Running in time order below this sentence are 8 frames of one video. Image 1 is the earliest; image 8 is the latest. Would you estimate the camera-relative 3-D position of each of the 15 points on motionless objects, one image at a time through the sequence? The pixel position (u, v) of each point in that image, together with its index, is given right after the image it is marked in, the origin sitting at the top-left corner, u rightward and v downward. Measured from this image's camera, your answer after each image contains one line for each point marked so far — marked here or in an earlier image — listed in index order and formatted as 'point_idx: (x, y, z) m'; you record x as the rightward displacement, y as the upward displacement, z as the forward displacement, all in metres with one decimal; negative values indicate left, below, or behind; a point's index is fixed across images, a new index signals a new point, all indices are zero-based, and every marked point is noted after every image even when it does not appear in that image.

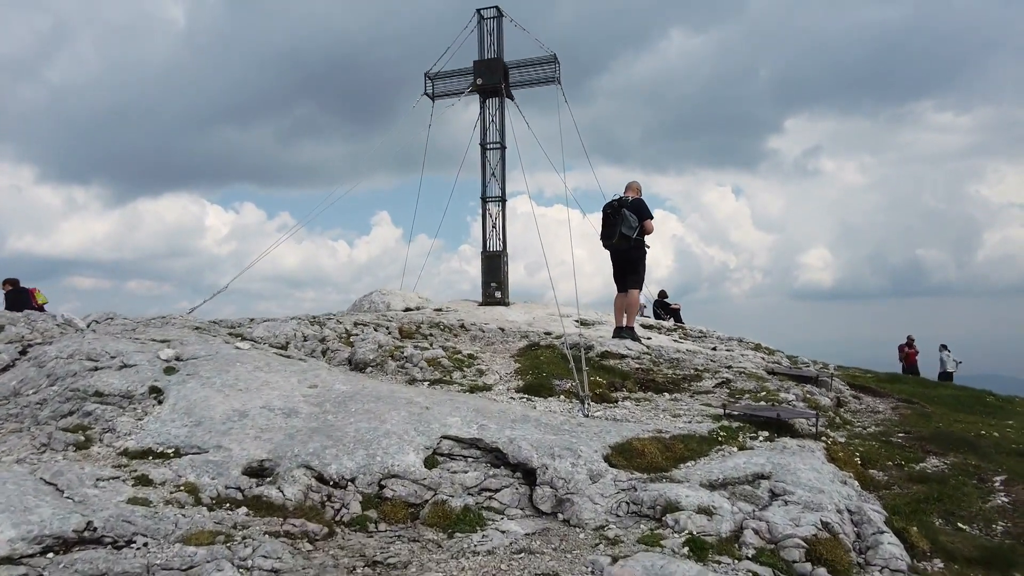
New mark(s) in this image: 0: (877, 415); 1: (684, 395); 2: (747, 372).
0: (+6.2, -2.2, +11.0) m
1: (+2.8, -1.8, +10.5) m
2: (+4.5, -1.6, +12.4) m
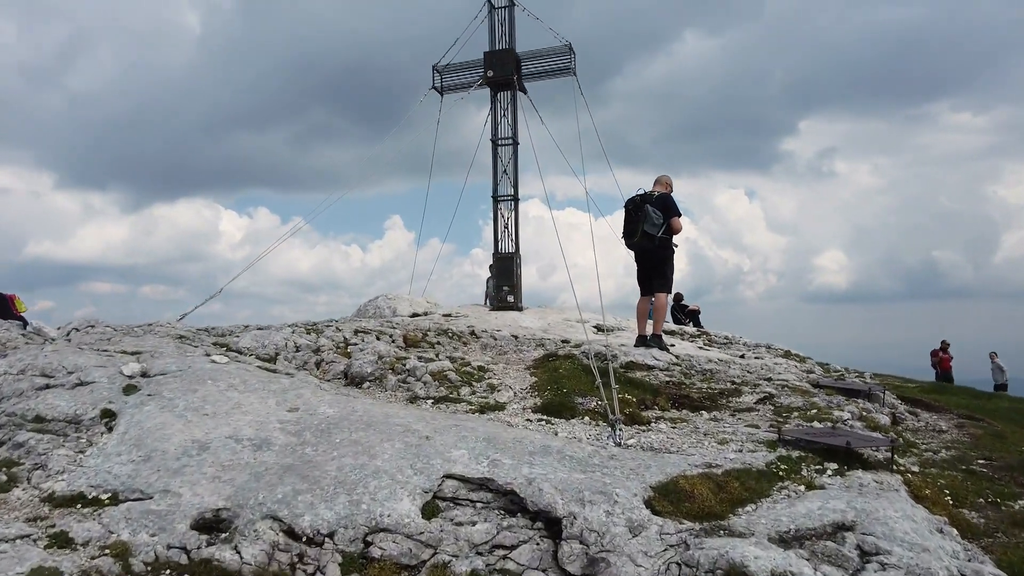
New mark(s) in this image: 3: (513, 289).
0: (+6.4, -2.2, +9.6) m
1: (+3.0, -1.8, +9.2) m
2: (+4.8, -1.7, +11.1) m
3: (0.0, 0.0, +19.9) m
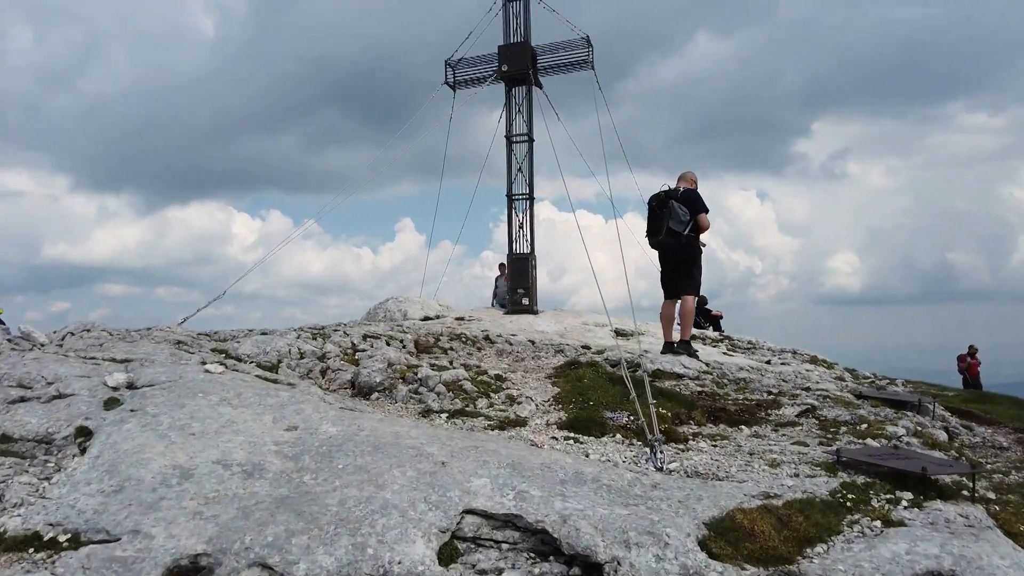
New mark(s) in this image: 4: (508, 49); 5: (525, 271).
0: (+6.7, -2.2, +8.8) m
1: (+3.3, -1.8, +8.4) m
2: (+5.1, -1.7, +10.3) m
3: (+0.5, -0.1, +19.2) m
4: (-0.1, +7.3, +19.6) m
5: (+0.4, +0.5, +19.4) m
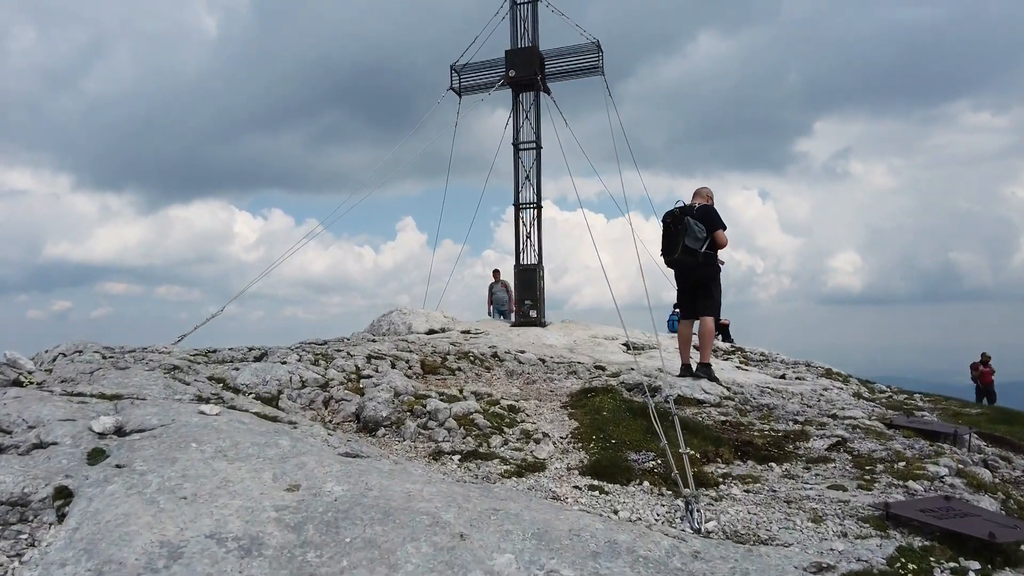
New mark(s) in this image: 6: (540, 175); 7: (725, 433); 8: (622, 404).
0: (+6.9, -2.6, +8.2) m
1: (+3.5, -2.2, +7.9) m
2: (+5.3, -2.1, +9.8) m
3: (+0.7, -0.4, +18.7) m
4: (+0.1, +6.9, +19.1) m
5: (+0.6, +0.2, +18.8) m
6: (+0.9, +3.5, +19.7) m
7: (+2.9, -2.0, +8.9) m
8: (+1.6, -1.7, +9.2) m
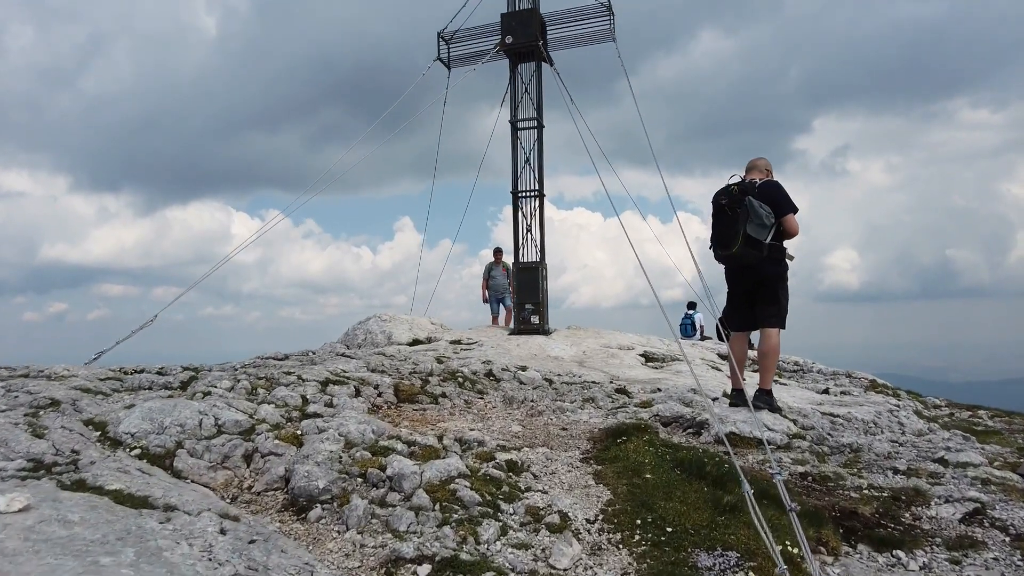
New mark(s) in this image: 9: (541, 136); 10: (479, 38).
0: (+6.9, -2.6, +5.6) m
1: (+3.5, -2.2, +5.3) m
2: (+5.3, -2.1, +7.1) m
3: (+0.6, -0.5, +16.0) m
4: (0.0, +6.9, +16.4) m
5: (+0.5, +0.1, +16.2) m
6: (+0.8, +3.4, +17.1) m
7: (+2.9, -2.0, +6.3) m
8: (+1.6, -1.7, +6.6) m
9: (+0.8, +4.0, +17.1) m
10: (-0.9, +6.7, +17.2) m
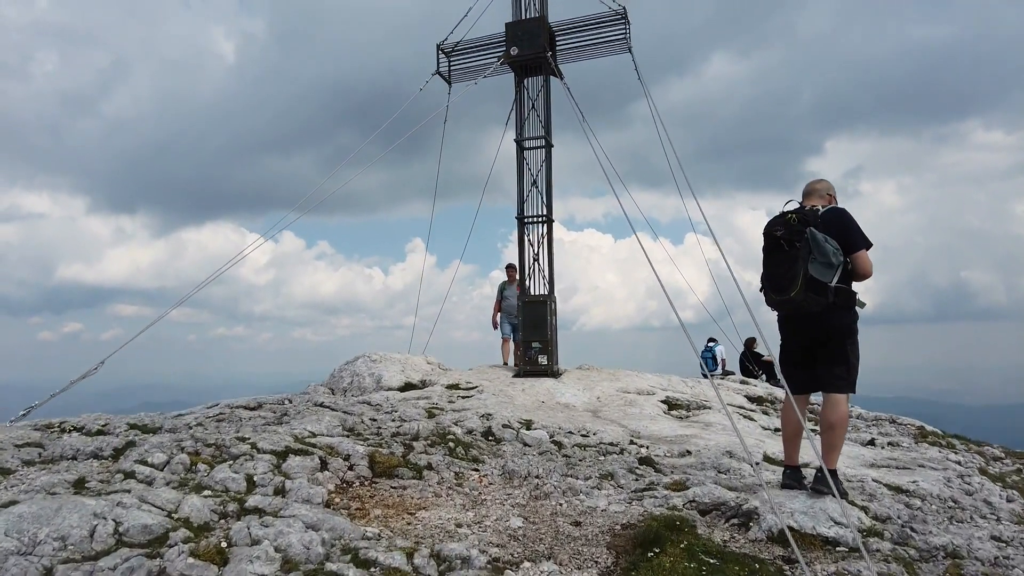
0: (+6.9, -3.1, +3.8) m
1: (+3.4, -2.7, +3.5) m
2: (+5.2, -2.6, +5.3) m
3: (+0.8, -1.3, +14.3) m
4: (+0.2, +6.1, +15.0) m
5: (+0.7, -0.7, +14.5) m
6: (+0.9, +2.6, +15.5) m
7: (+2.9, -2.5, +4.5) m
8: (+1.5, -2.2, +4.8) m
9: (+0.9, +3.2, +15.6) m
10: (-0.7, +5.8, +15.8) m
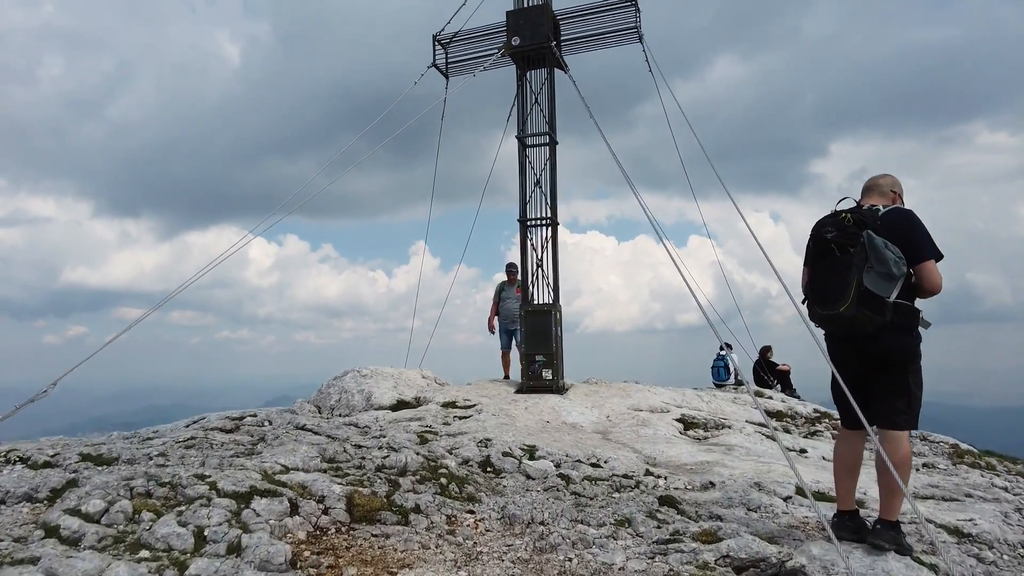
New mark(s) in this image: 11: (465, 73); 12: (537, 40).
0: (+6.8, -3.2, +2.6) m
1: (+3.4, -2.8, +2.4) m
2: (+5.2, -2.7, +4.2) m
3: (+0.8, -1.5, +13.2) m
4: (+0.2, +5.9, +13.9) m
5: (+0.7, -0.9, +13.4) m
6: (+1.0, +2.4, +14.4) m
7: (+2.9, -2.7, +3.4) m
8: (+1.5, -2.4, +3.7) m
9: (+1.0, +3.0, +14.5) m
10: (-0.7, +5.6, +14.7) m
11: (-1.0, +4.9, +14.8) m
12: (+0.6, +5.3, +13.8) m
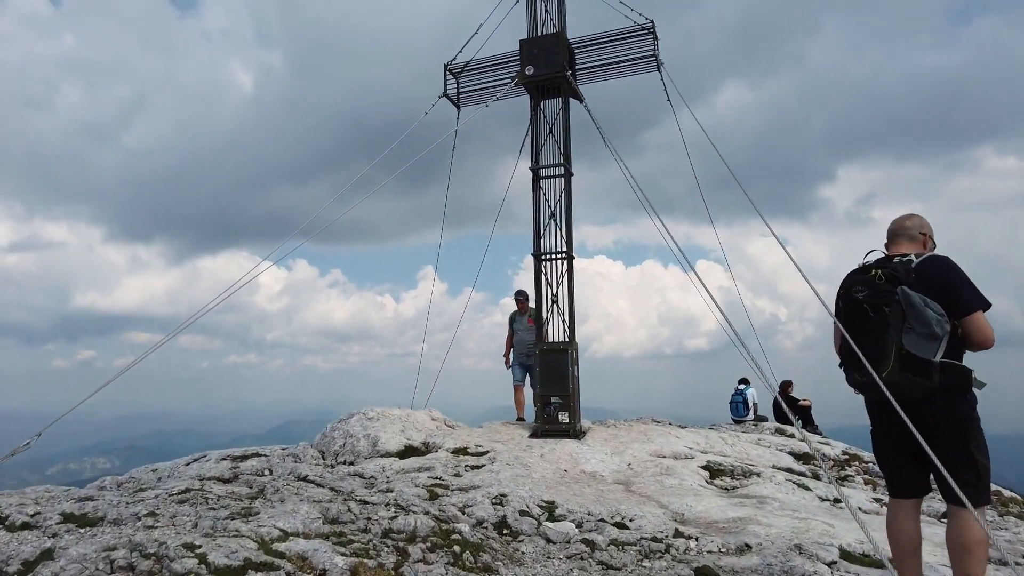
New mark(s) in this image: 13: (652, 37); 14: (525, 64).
0: (+7.0, -3.6, +1.8) m
1: (+3.5, -3.1, +1.6) m
2: (+5.4, -3.1, +3.4) m
3: (+1.1, -2.2, +12.5) m
4: (+0.5, +5.1, +13.6) m
5: (+1.0, -1.6, +12.8) m
6: (+1.3, +1.6, +13.9) m
7: (+3.0, -3.0, +2.6) m
8: (+1.7, -2.7, +3.0) m
9: (+1.3, +2.2, +14.0) m
10: (-0.4, +4.8, +14.3) m
11: (-0.7, +4.1, +14.4) m
12: (+0.8, +4.5, +13.4) m
13: (+2.8, +5.1, +13.0) m
14: (+0.3, +4.7, +13.6) m
